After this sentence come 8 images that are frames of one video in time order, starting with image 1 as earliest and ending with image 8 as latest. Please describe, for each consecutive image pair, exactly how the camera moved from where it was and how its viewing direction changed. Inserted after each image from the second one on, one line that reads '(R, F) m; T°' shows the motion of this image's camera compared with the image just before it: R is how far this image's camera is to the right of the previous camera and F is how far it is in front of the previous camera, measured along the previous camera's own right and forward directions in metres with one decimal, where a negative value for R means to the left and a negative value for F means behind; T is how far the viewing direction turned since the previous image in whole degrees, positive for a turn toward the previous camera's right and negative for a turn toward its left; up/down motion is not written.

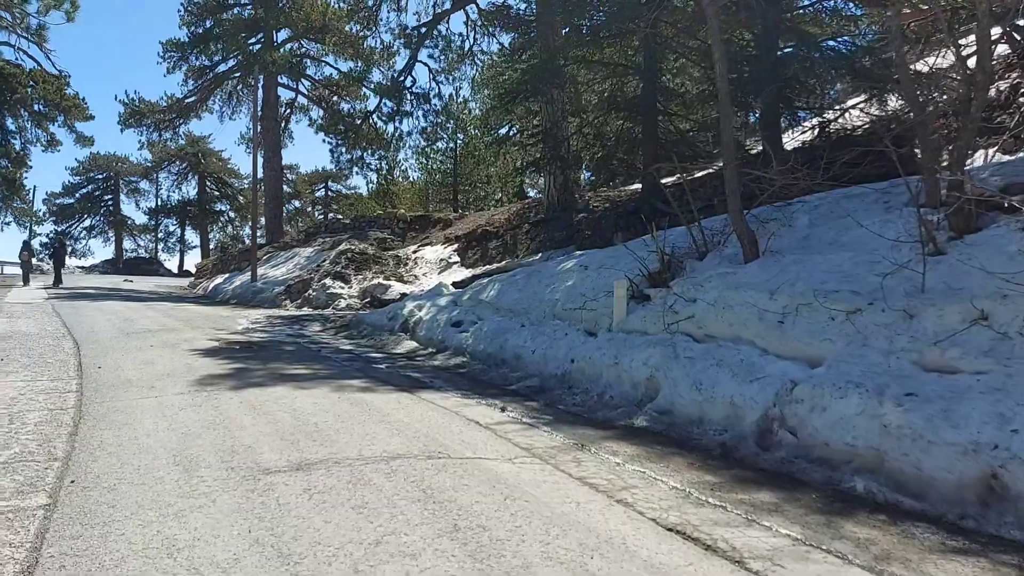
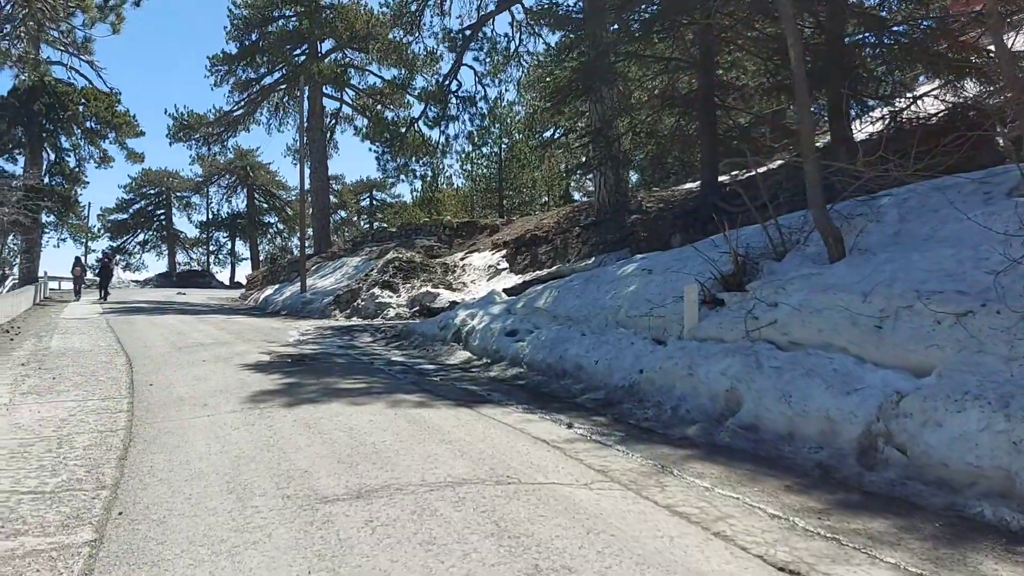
(-0.2, +0.5) m; -3°
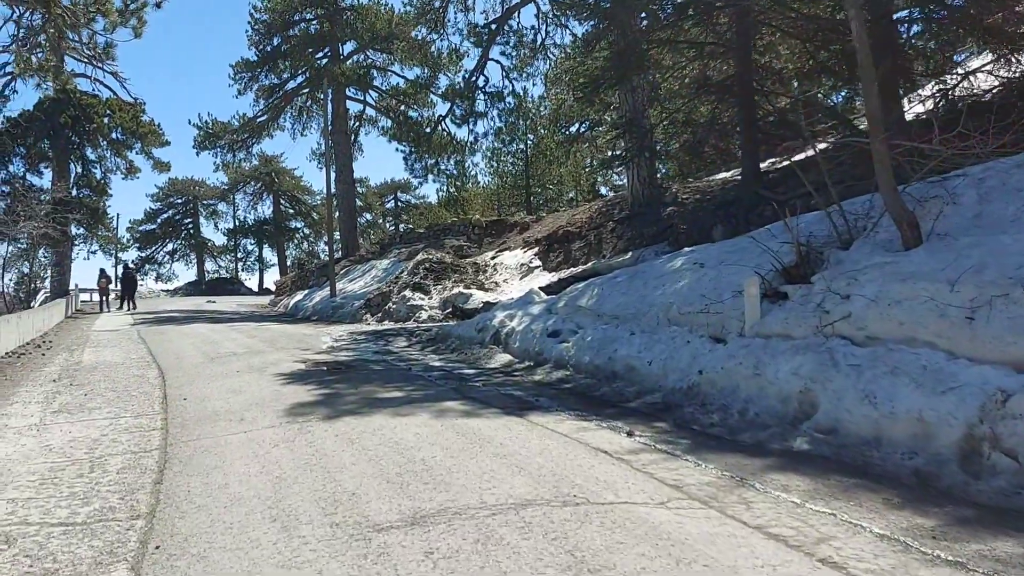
(-0.2, +0.4) m; -2°
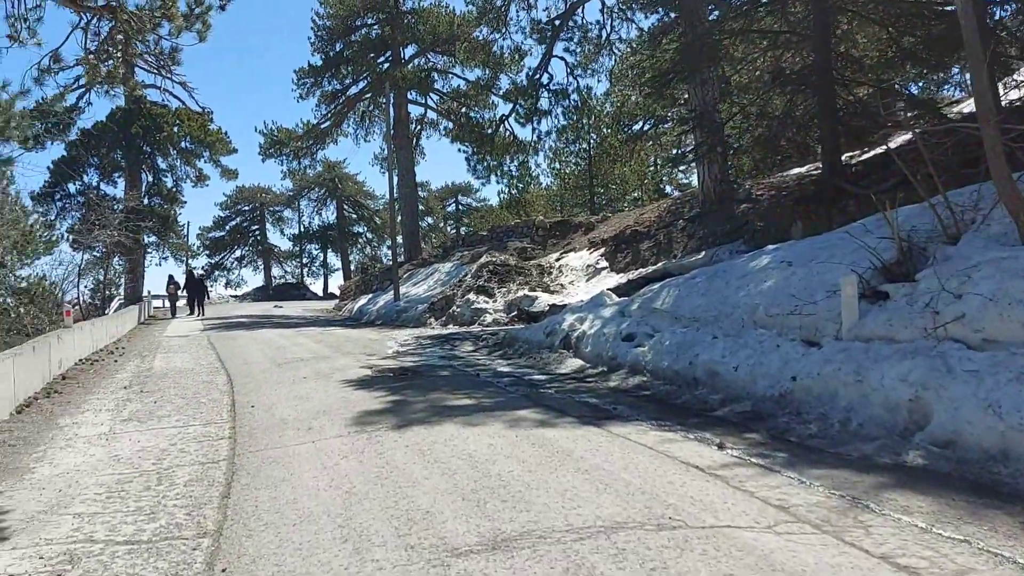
(-0.1, +0.4) m; -4°
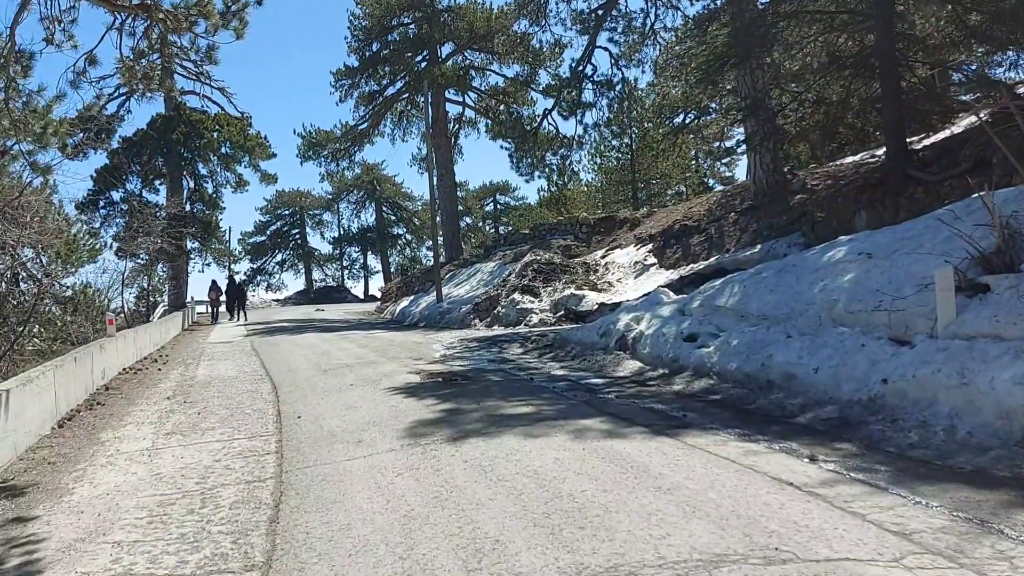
(-0.2, +0.5) m; -3°
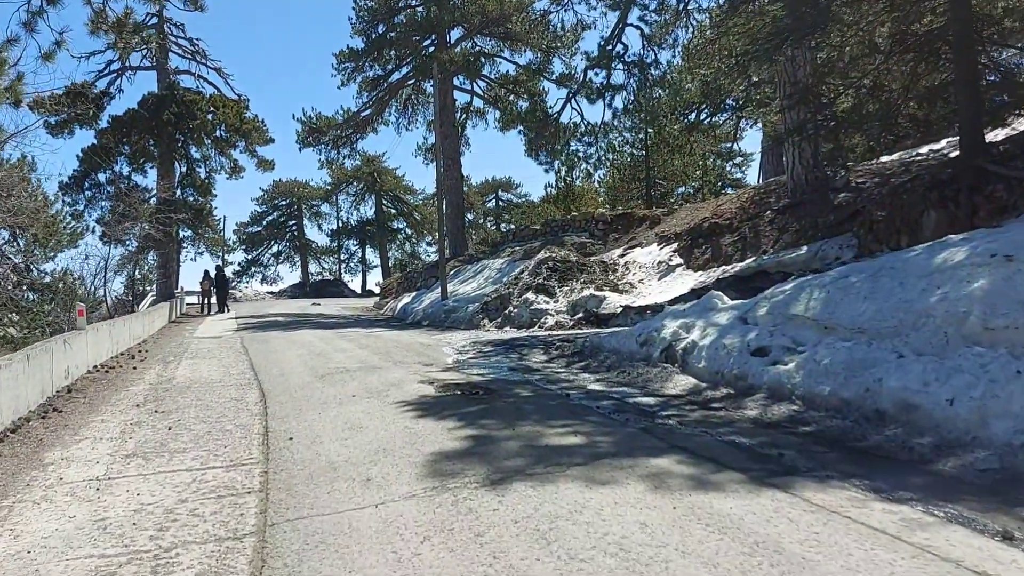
(-0.4, +1.5) m; 0°
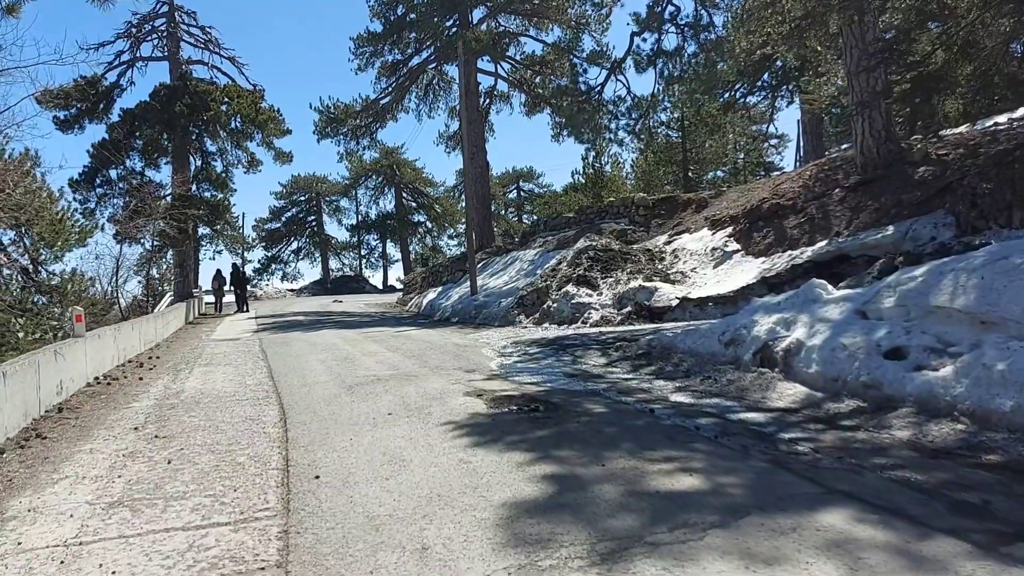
(-0.4, +1.5) m; -1°
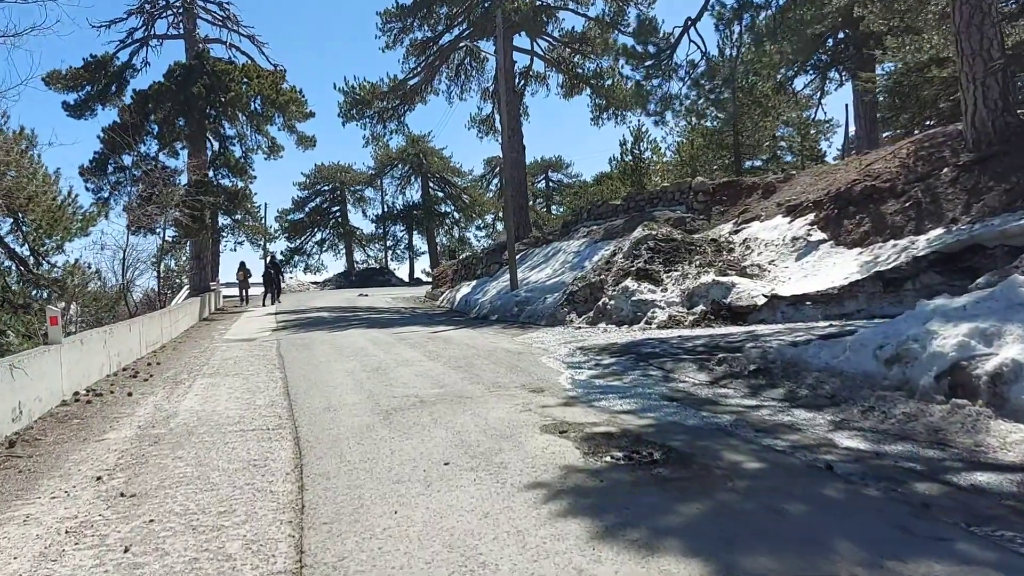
(-0.5, +2.0) m; -2°
